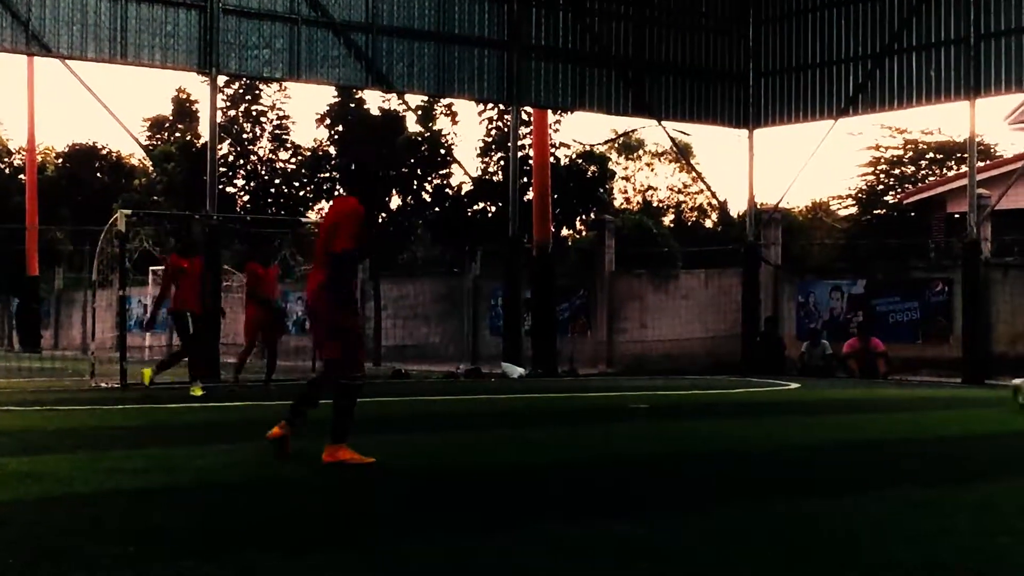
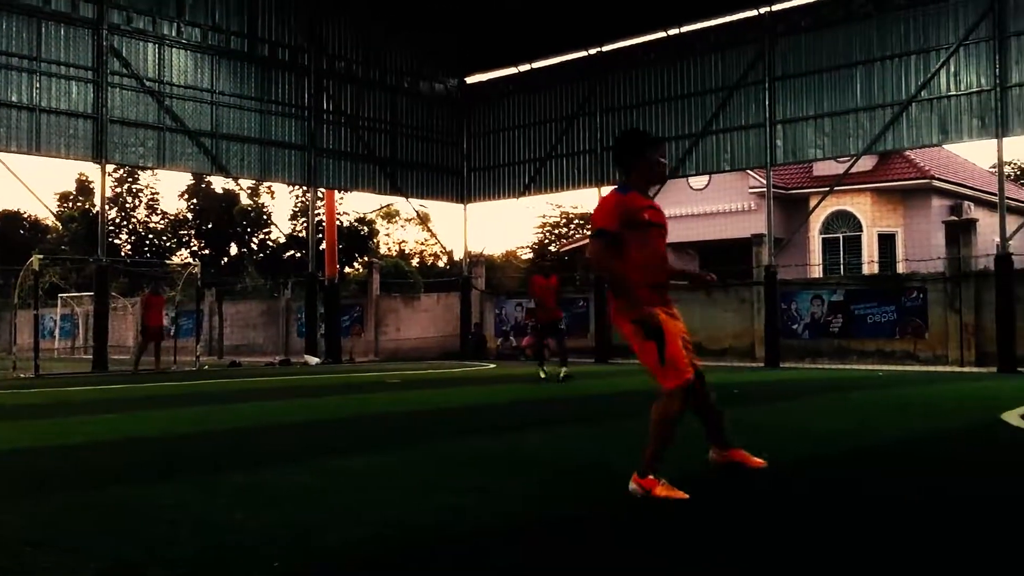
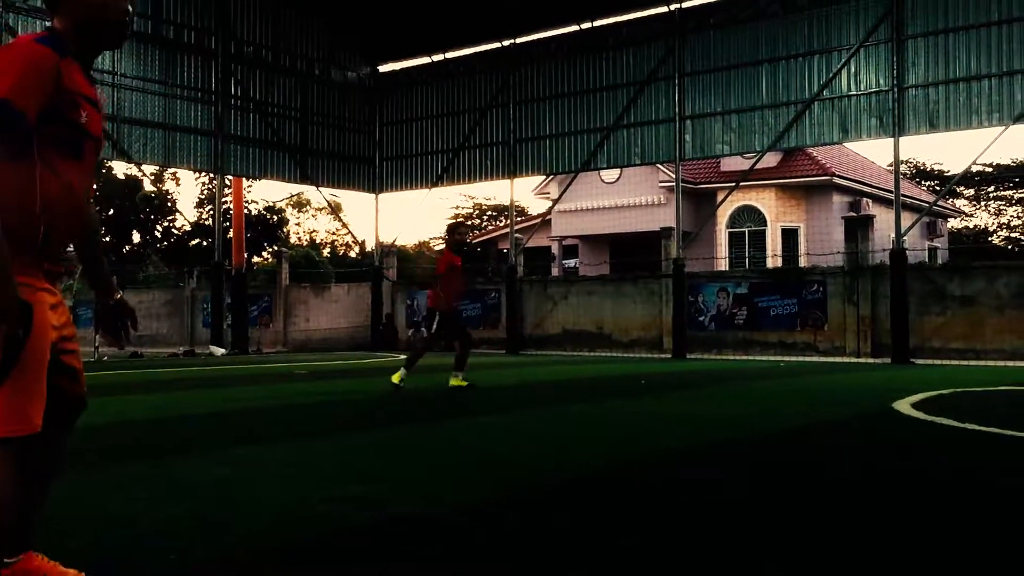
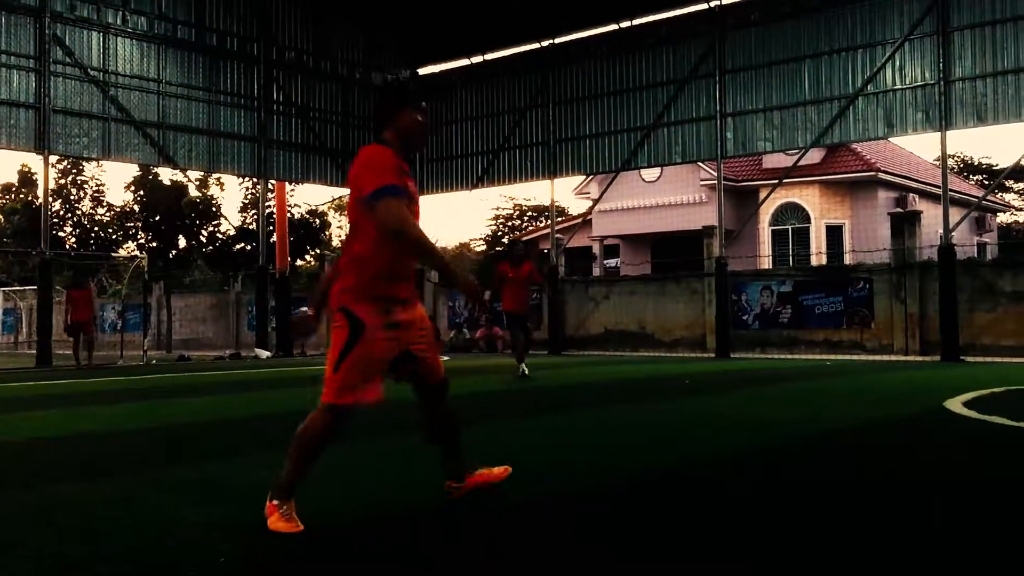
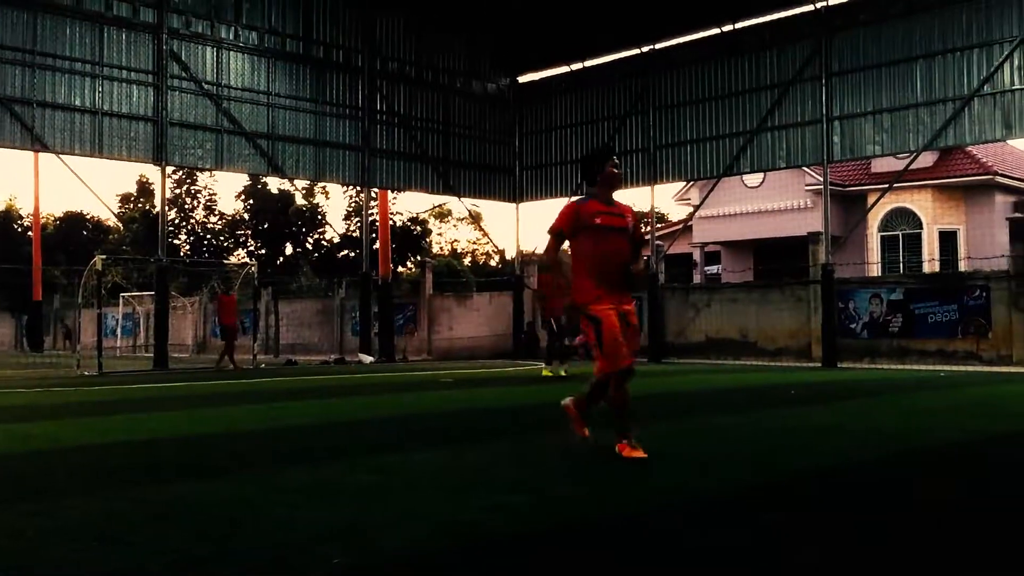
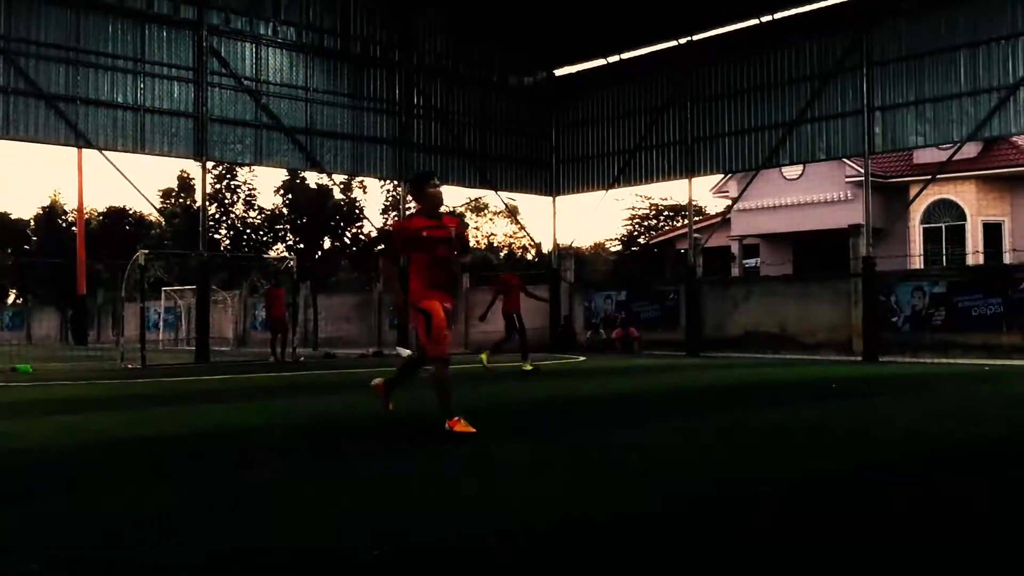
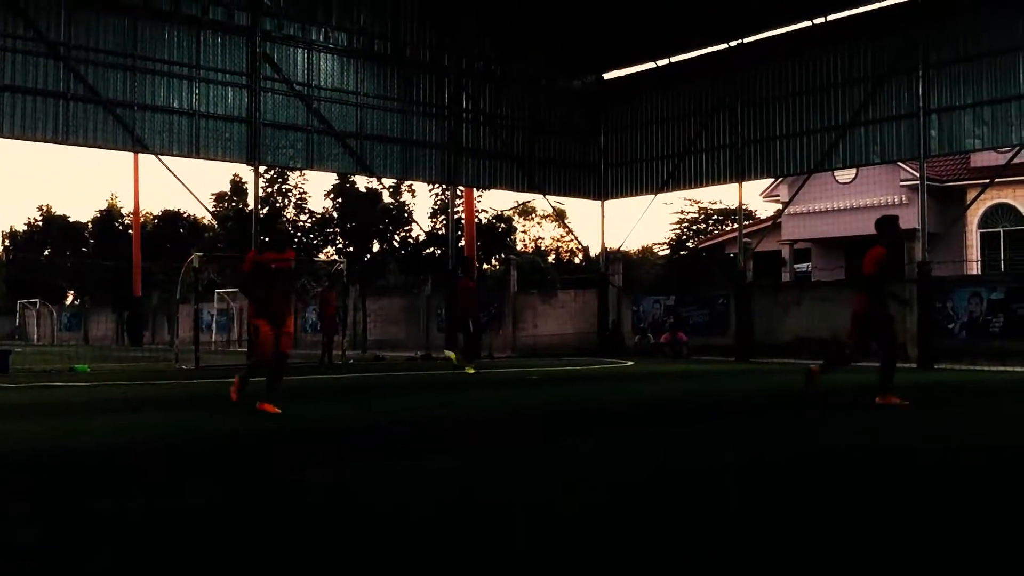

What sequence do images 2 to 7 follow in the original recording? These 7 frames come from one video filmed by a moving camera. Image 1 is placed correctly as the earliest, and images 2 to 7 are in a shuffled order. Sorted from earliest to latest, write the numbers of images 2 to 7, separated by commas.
7, 6, 5, 2, 4, 3
